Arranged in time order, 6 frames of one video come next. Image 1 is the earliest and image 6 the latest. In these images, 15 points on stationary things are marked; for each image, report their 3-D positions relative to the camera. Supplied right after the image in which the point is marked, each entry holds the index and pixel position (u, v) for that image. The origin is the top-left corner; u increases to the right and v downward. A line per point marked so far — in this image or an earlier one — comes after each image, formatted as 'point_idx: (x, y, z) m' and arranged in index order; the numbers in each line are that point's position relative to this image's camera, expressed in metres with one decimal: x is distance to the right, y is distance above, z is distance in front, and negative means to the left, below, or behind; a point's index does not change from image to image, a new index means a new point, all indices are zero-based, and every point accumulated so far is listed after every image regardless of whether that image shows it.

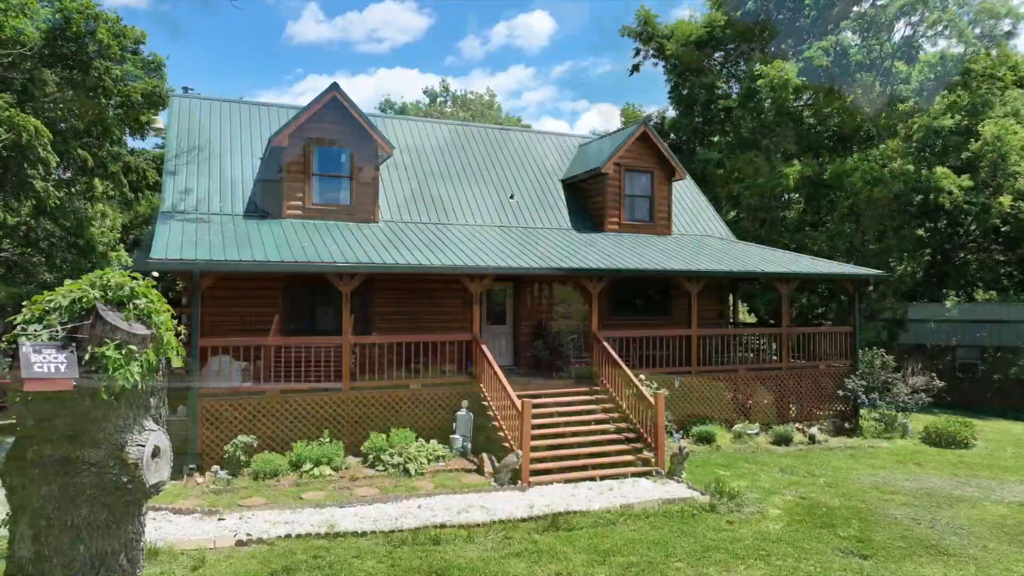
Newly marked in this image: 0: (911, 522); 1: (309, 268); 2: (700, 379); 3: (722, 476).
0: (+5.7, -3.3, +8.7) m
1: (-3.7, +0.4, +10.9) m
2: (+4.3, -2.1, +14.1) m
3: (+3.7, -3.3, +10.7) m
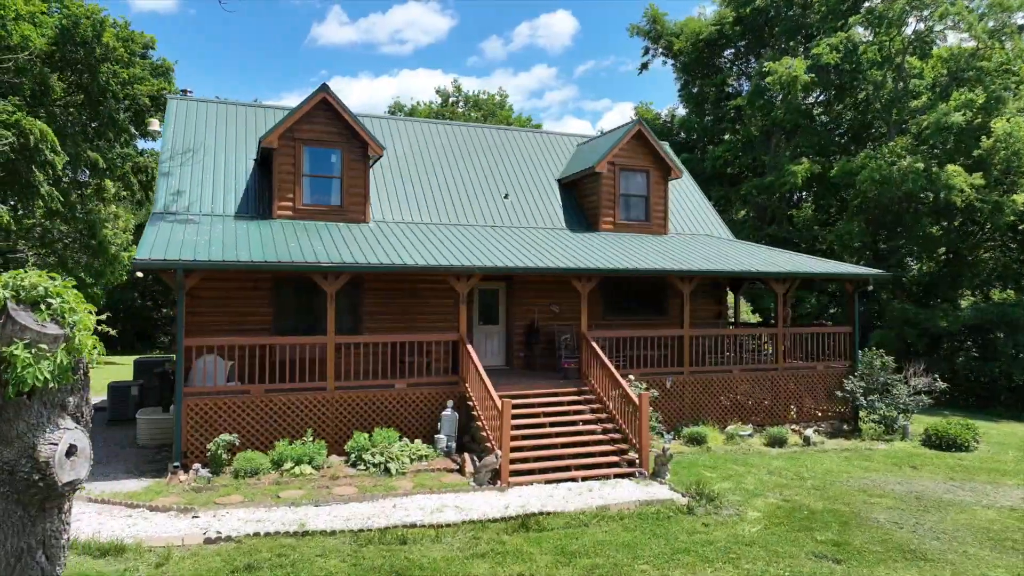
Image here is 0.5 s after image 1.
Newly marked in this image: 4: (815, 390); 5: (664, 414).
0: (+5.3, -3.3, +8.5) m
1: (-4.0, +0.4, +11.0) m
2: (+4.1, -2.1, +14.0) m
3: (+3.4, -3.3, +10.6) m
4: (+7.7, -2.6, +15.4) m
5: (+3.3, -2.9, +13.7) m
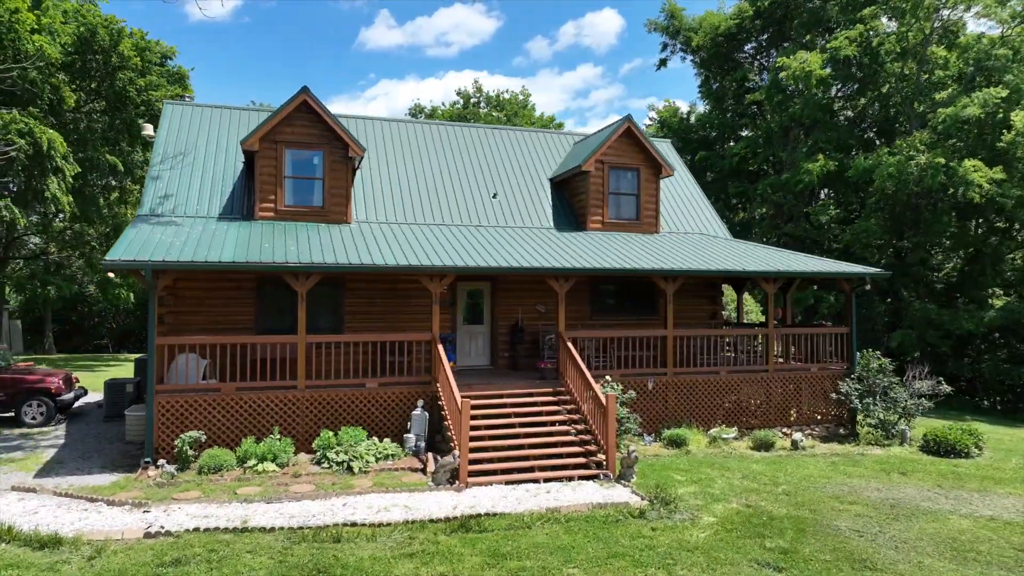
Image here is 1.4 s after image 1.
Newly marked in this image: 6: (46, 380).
0: (+4.6, -3.3, +8.2) m
1: (-4.6, +0.4, +11.2) m
2: (+3.6, -2.1, +13.7) m
3: (+2.8, -3.3, +10.3) m
4: (+7.3, -2.6, +15.0) m
5: (+2.9, -2.8, +13.5) m
6: (-11.2, -2.2, +14.7) m
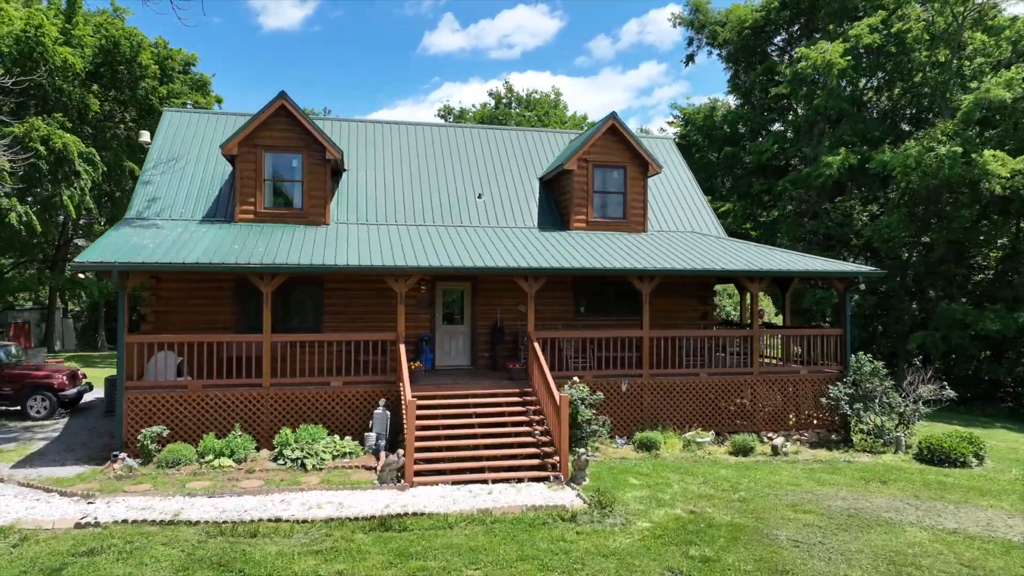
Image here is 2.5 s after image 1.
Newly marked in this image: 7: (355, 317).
0: (+3.6, -3.3, +7.8) m
1: (-5.4, +0.4, +11.5) m
2: (+3.0, -2.1, +13.4) m
3: (+1.9, -3.3, +10.1) m
4: (+6.8, -2.6, +14.4) m
5: (+2.3, -2.8, +13.2) m
6: (-11.7, -2.2, +15.5) m
7: (-3.7, -0.7, +14.4) m
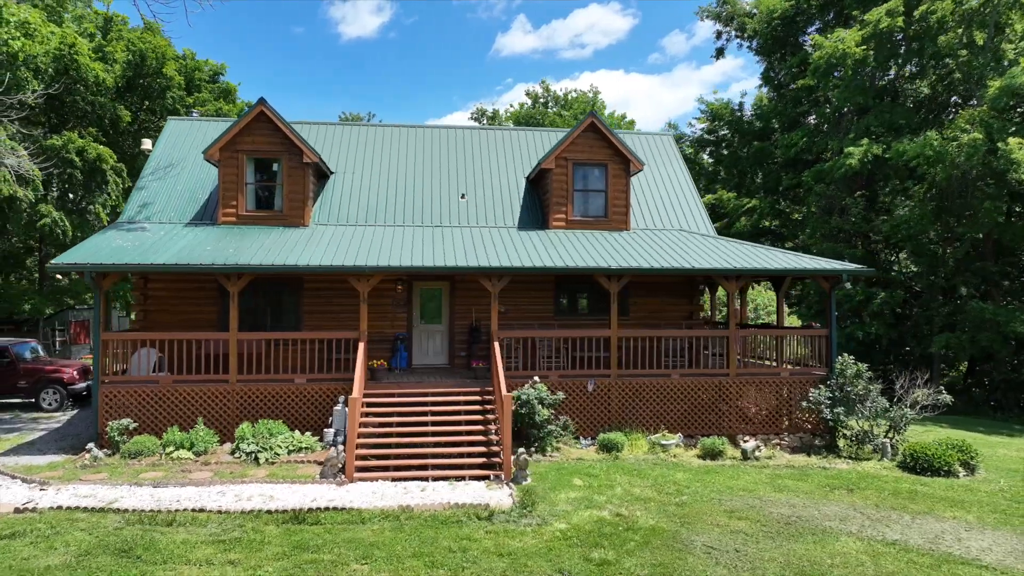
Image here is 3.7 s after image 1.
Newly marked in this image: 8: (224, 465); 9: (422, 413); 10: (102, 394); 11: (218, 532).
0: (+2.4, -3.3, +7.6) m
1: (-6.2, +0.4, +12.0) m
2: (+2.3, -2.1, +13.2) m
3: (+0.9, -3.2, +10.0) m
4: (+6.1, -2.5, +13.8) m
5: (+1.5, -2.8, +13.1) m
6: (-12.2, -2.2, +16.6) m
7: (-4.3, -0.7, +14.8) m
8: (-5.0, -3.1, +10.6) m
9: (-1.7, -2.4, +11.8) m
10: (-7.8, -2.0, +11.6) m
11: (-3.7, -3.0, +7.6) m
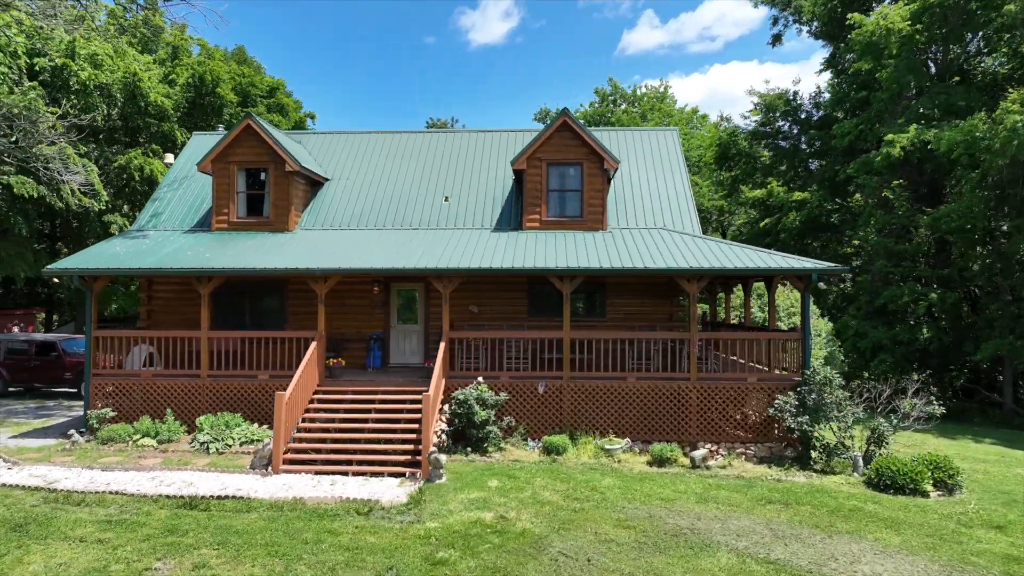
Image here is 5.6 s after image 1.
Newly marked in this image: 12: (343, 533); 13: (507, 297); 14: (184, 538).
0: (+0.5, -3.3, +7.5) m
1: (-7.3, +0.3, +13.1) m
2: (+1.3, -2.1, +13.0) m
3: (-0.6, -3.3, +10.1) m
4: (+5.2, -2.5, +13.1) m
5: (+0.5, -2.8, +13.0) m
6: (-12.5, -2.3, +18.5) m
7: (-5.0, -0.7, +15.6) m
8: (-6.3, -3.1, +11.5) m
9: (-2.9, -2.5, +12.2) m
10: (-8.9, -2.1, +13.0) m
11: (-5.4, -3.1, +8.3) m
12: (-2.2, -3.2, +8.0) m
13: (-0.1, -0.2, +15.4) m
14: (-4.1, -3.1, +7.7) m
